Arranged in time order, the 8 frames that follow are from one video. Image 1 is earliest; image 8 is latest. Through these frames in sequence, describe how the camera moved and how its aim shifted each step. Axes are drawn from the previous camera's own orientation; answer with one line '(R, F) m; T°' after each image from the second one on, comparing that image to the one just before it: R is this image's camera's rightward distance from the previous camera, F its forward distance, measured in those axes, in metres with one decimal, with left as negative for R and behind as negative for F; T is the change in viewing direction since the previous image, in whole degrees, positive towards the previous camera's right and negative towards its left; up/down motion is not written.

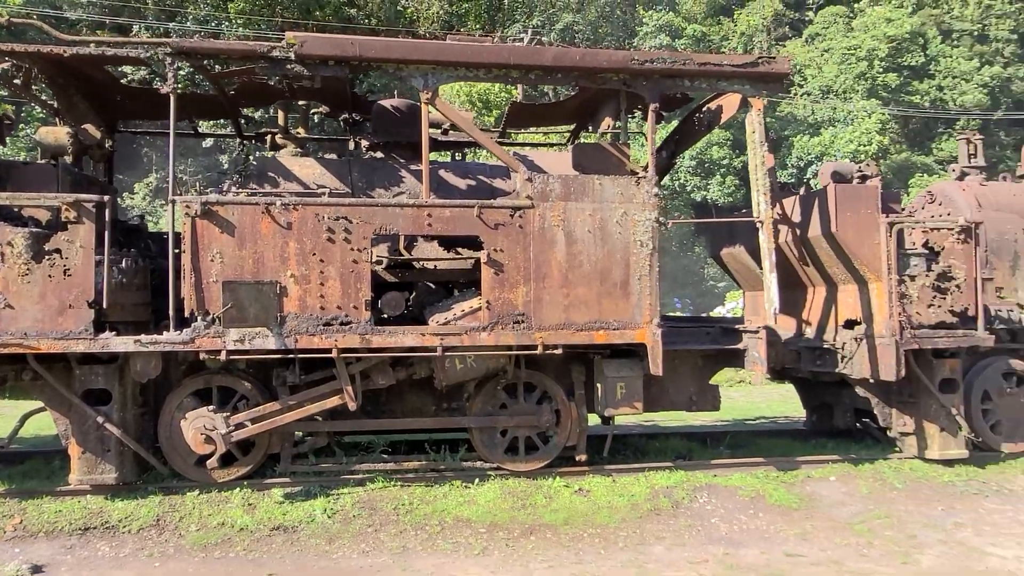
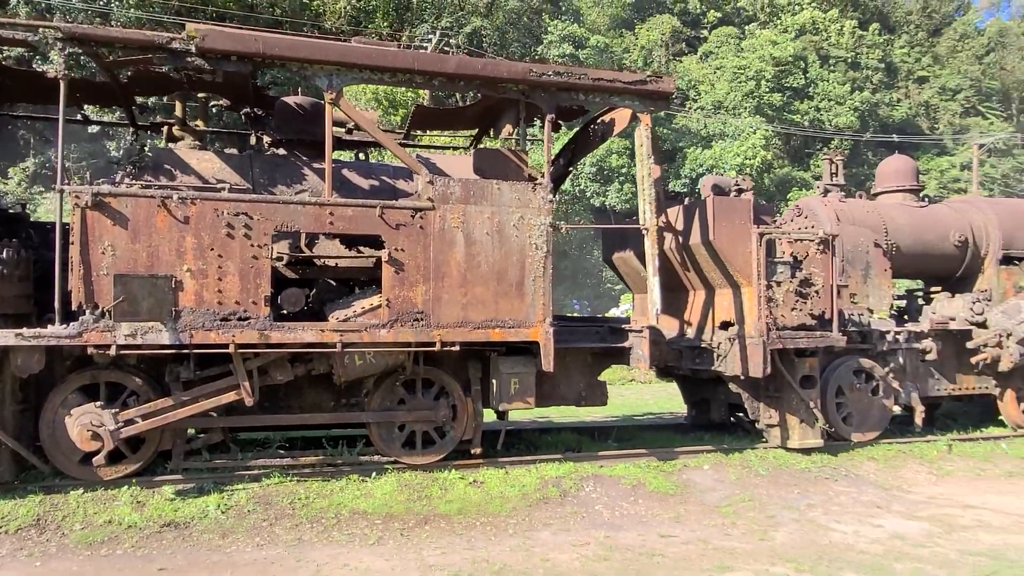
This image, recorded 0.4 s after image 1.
(0.0, -0.3) m; +8°
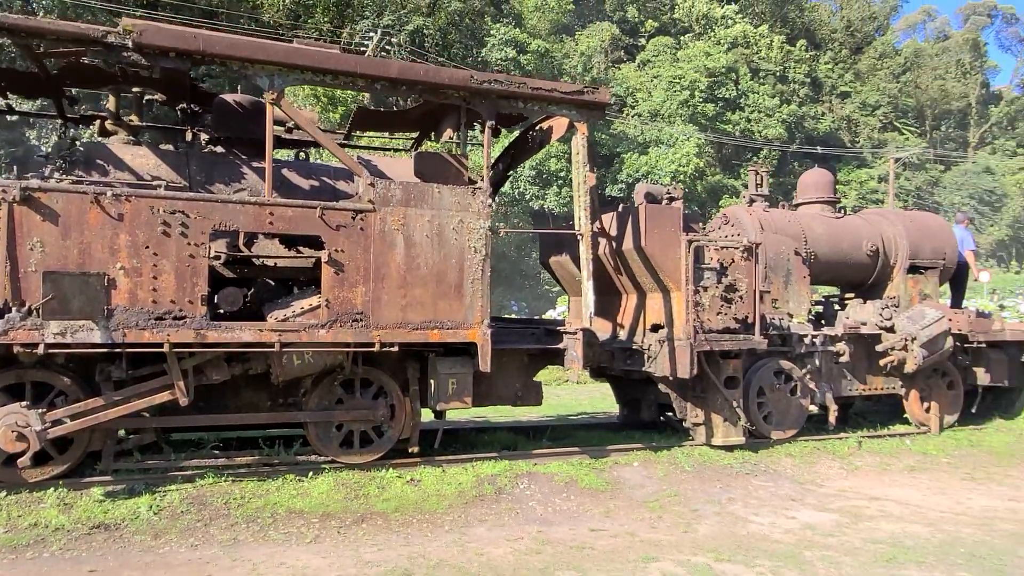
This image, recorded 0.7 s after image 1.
(0.0, -0.2) m; +5°
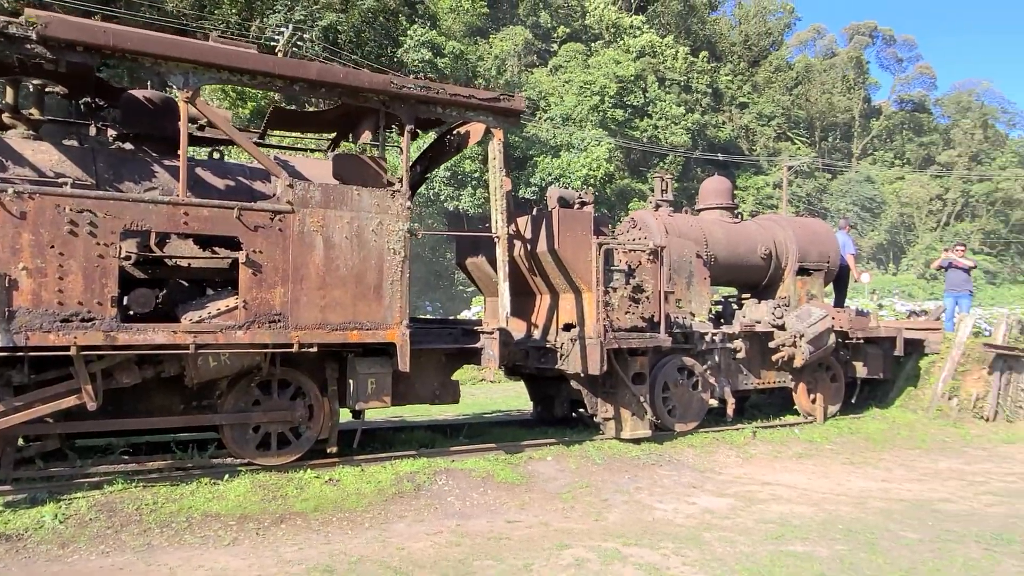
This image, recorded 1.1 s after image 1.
(-0.1, -0.2) m; +7°
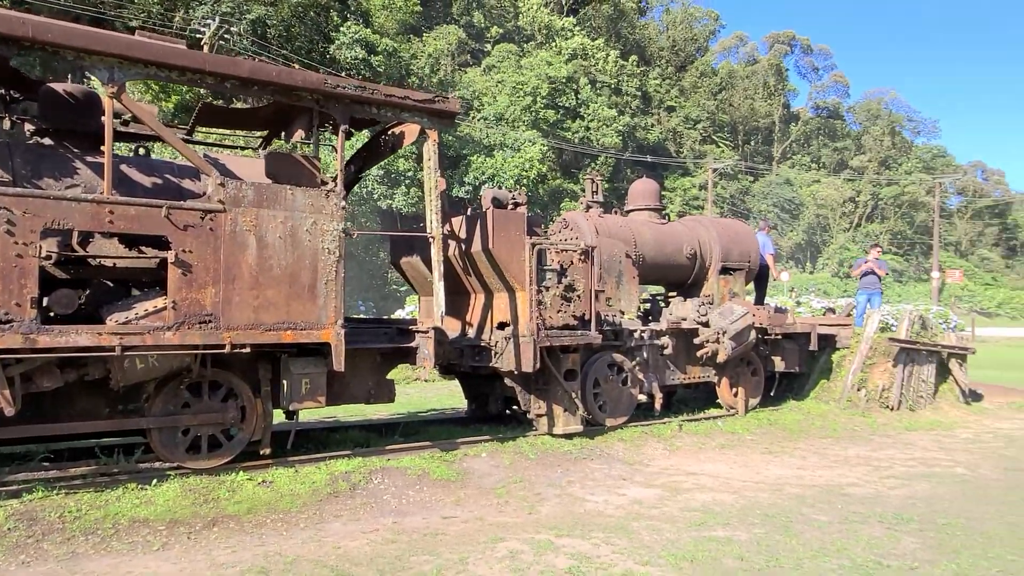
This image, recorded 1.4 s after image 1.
(0.0, -0.1) m; +5°
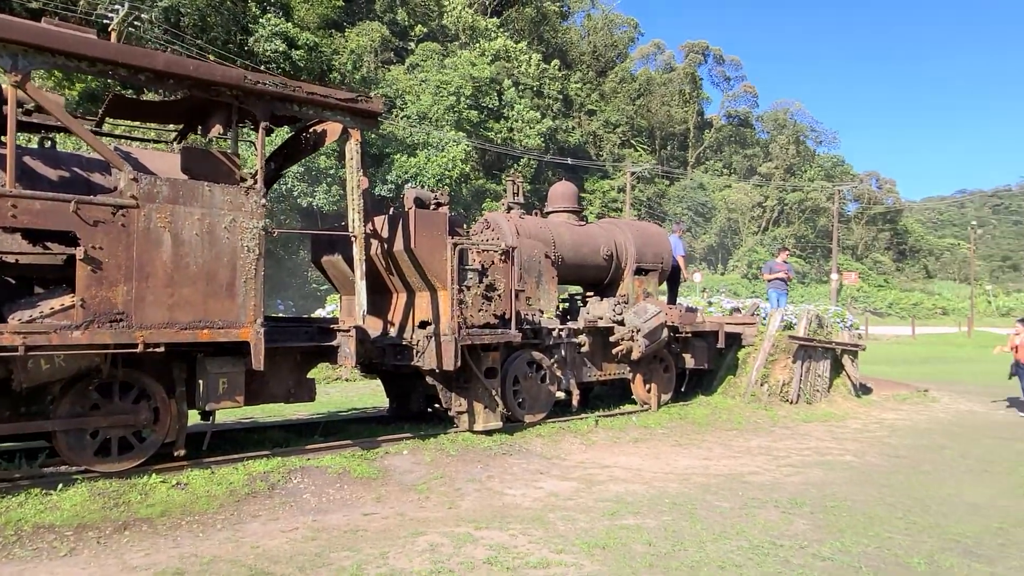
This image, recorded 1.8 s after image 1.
(0.0, -0.2) m; +6°
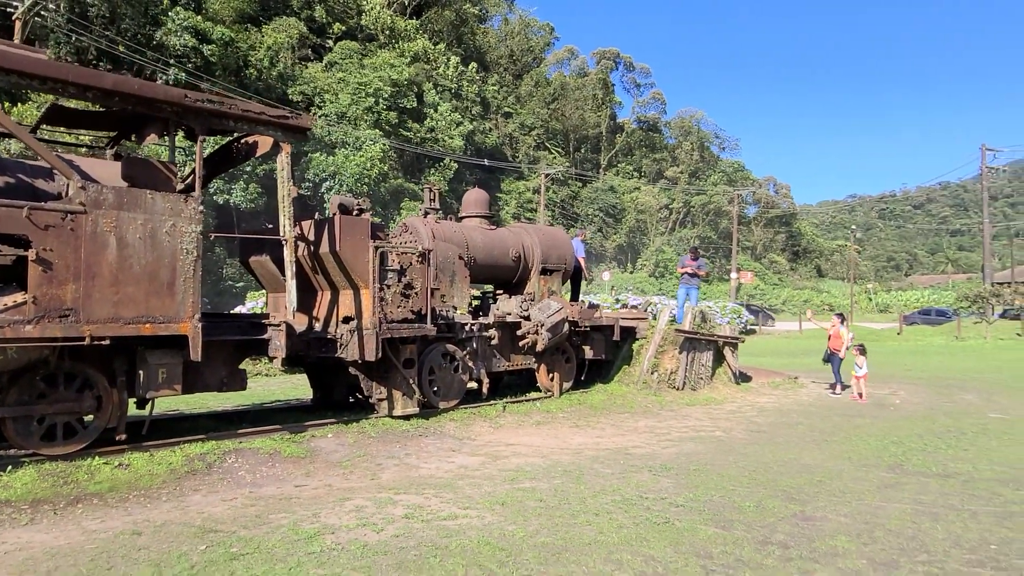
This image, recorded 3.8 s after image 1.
(0.0, -1.0) m; +7°
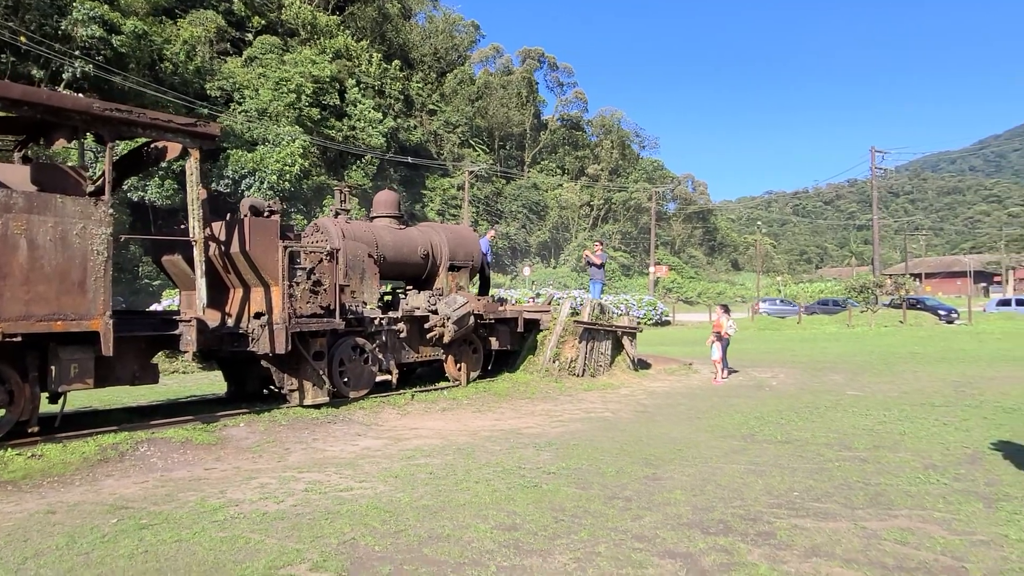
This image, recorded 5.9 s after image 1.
(+0.4, -0.8) m; +5°
